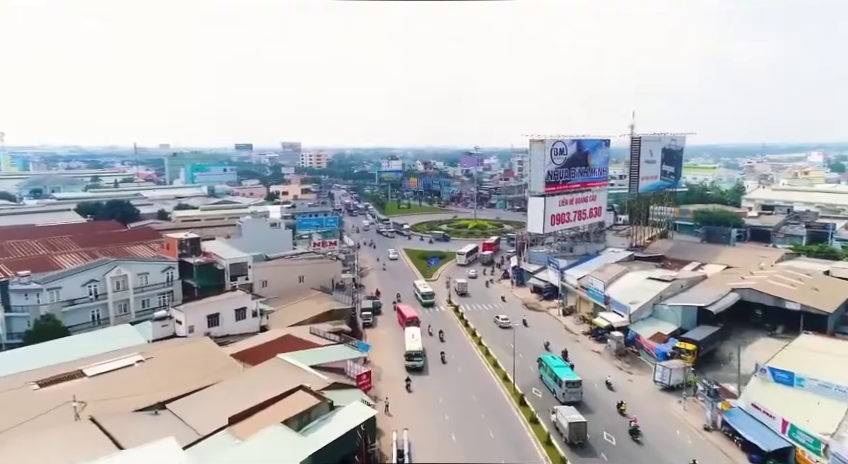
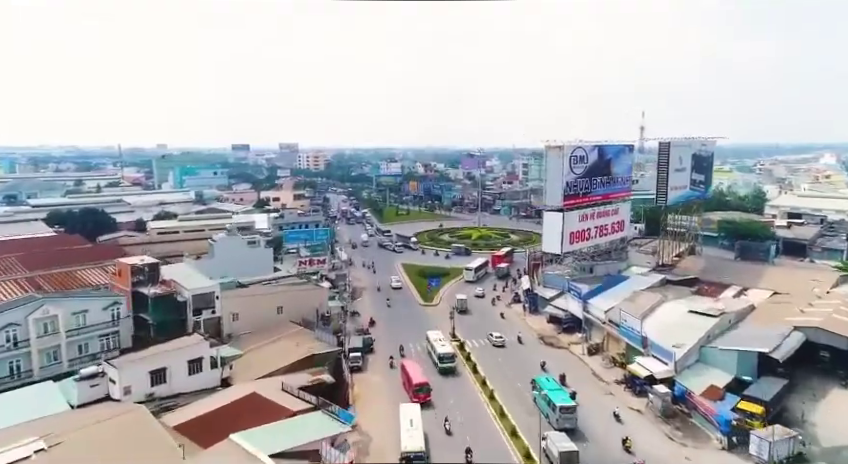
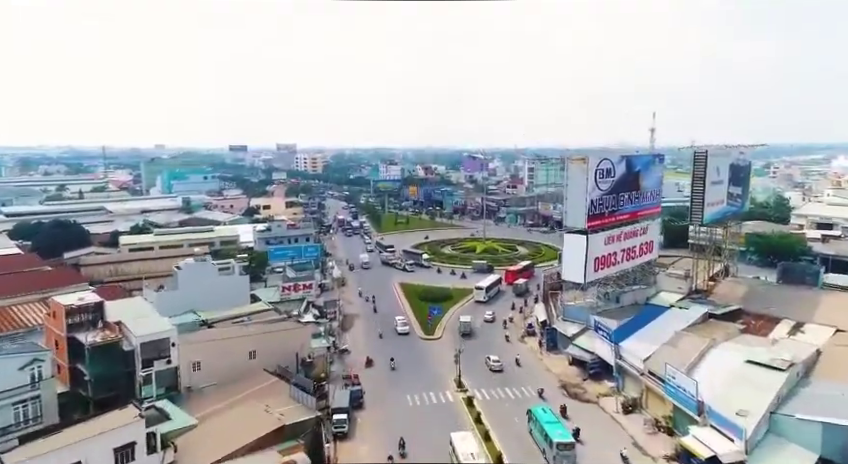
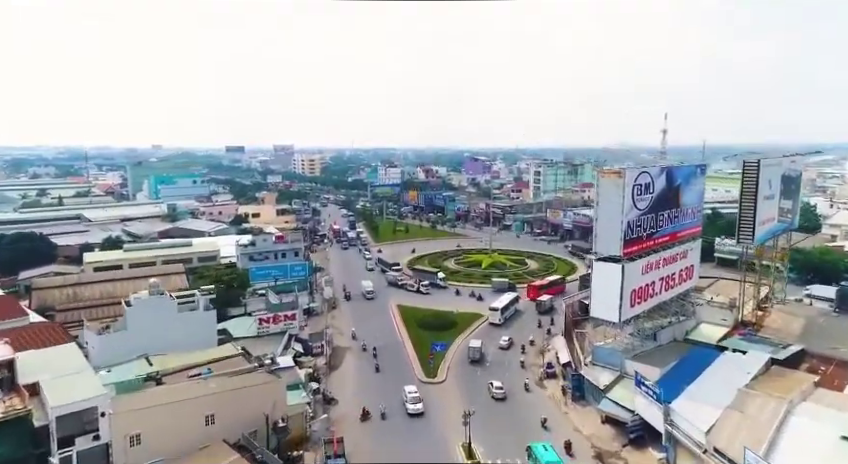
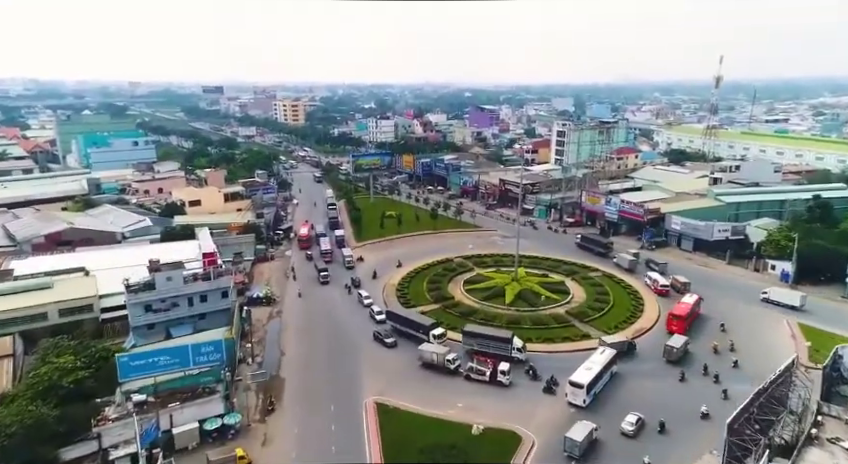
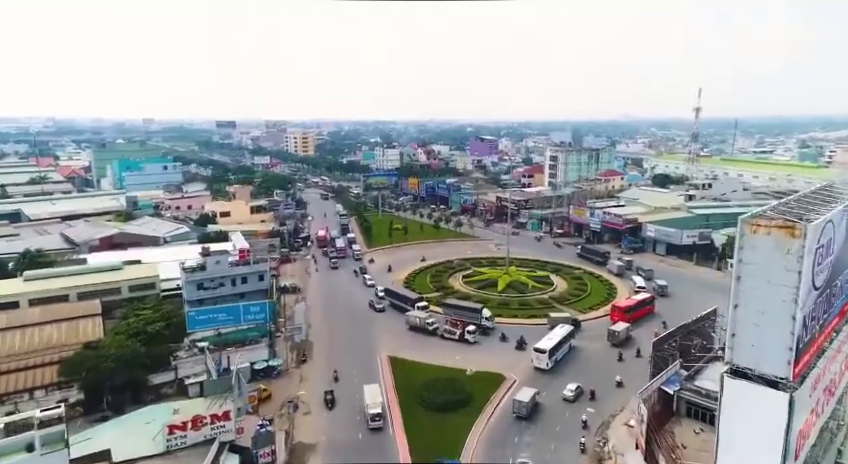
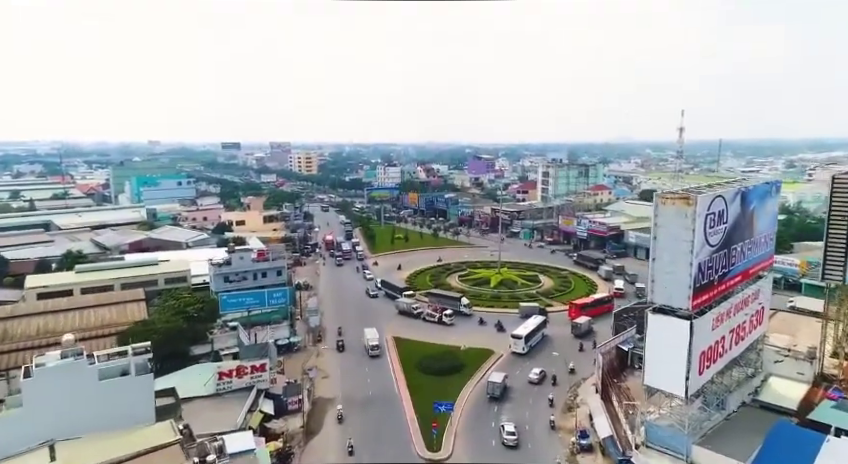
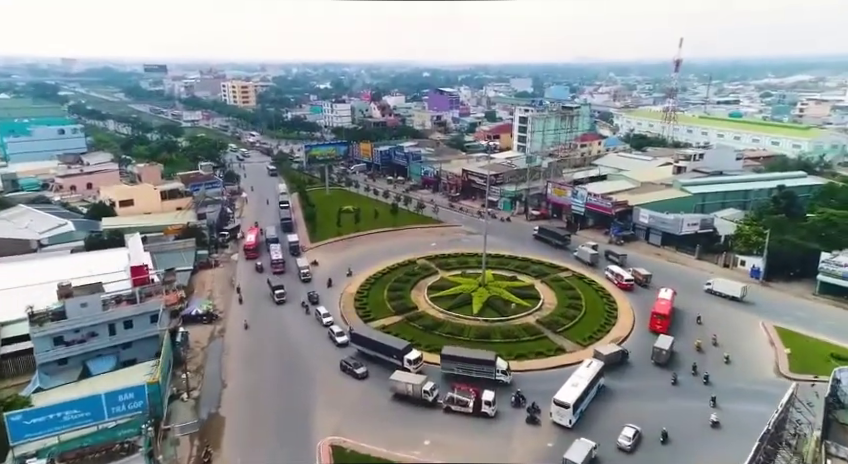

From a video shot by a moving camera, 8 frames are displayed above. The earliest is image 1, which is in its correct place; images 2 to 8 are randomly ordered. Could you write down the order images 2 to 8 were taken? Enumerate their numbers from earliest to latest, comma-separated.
2, 3, 4, 7, 6, 5, 8
